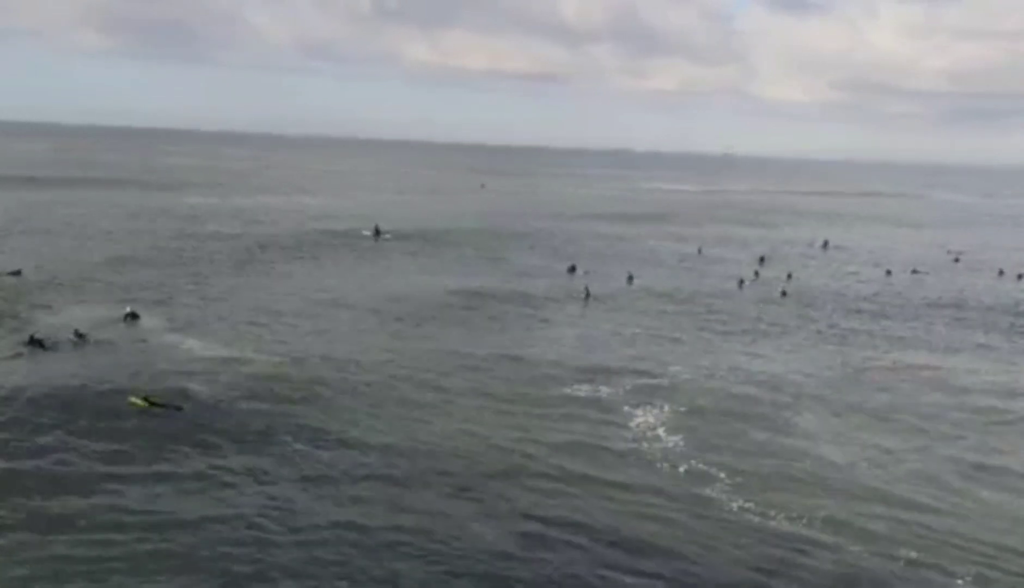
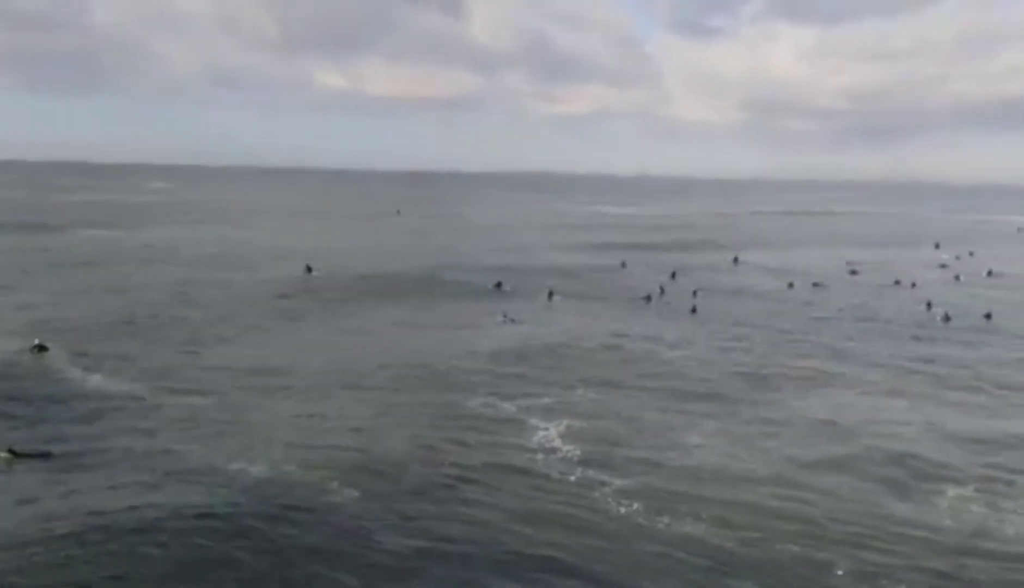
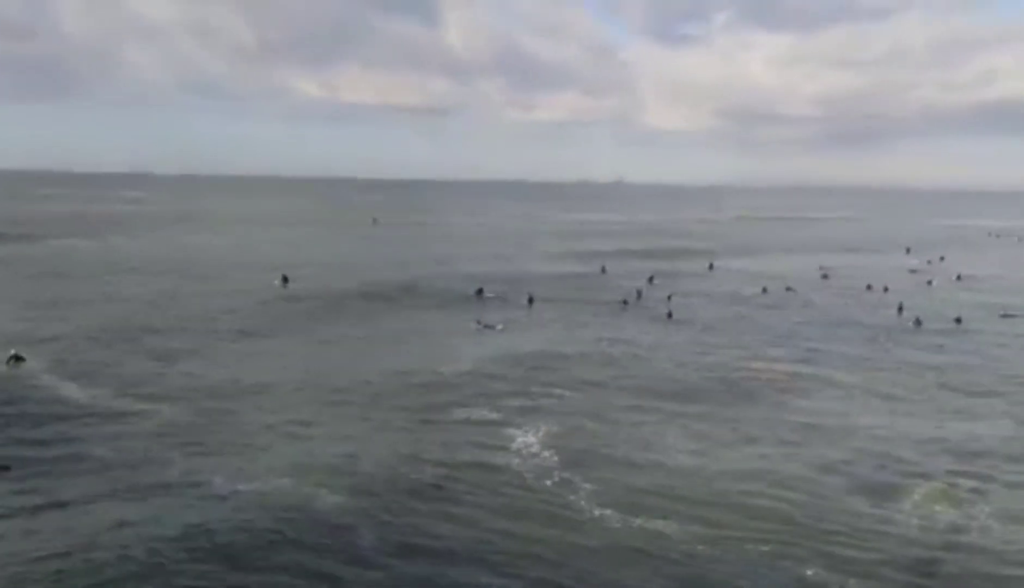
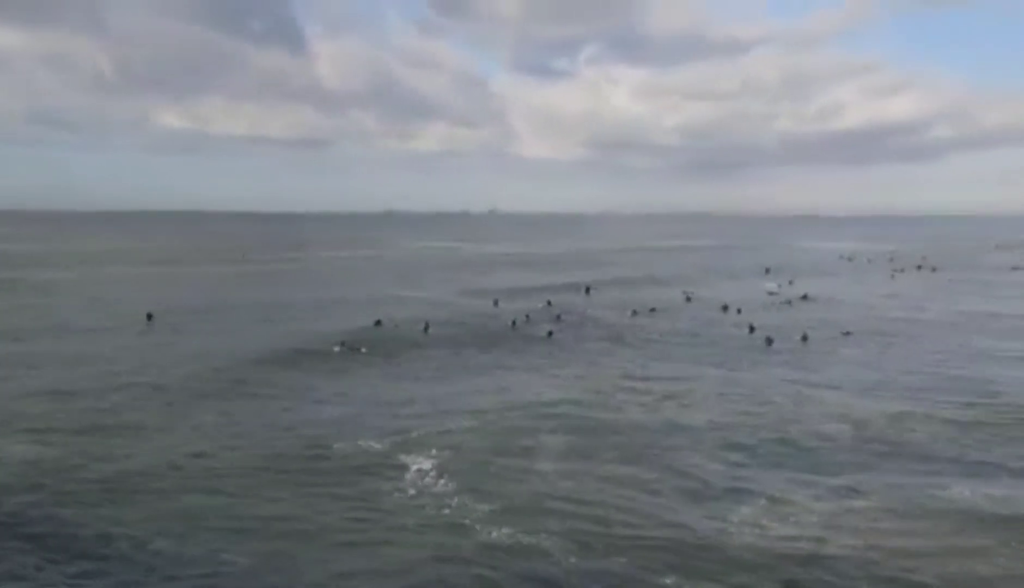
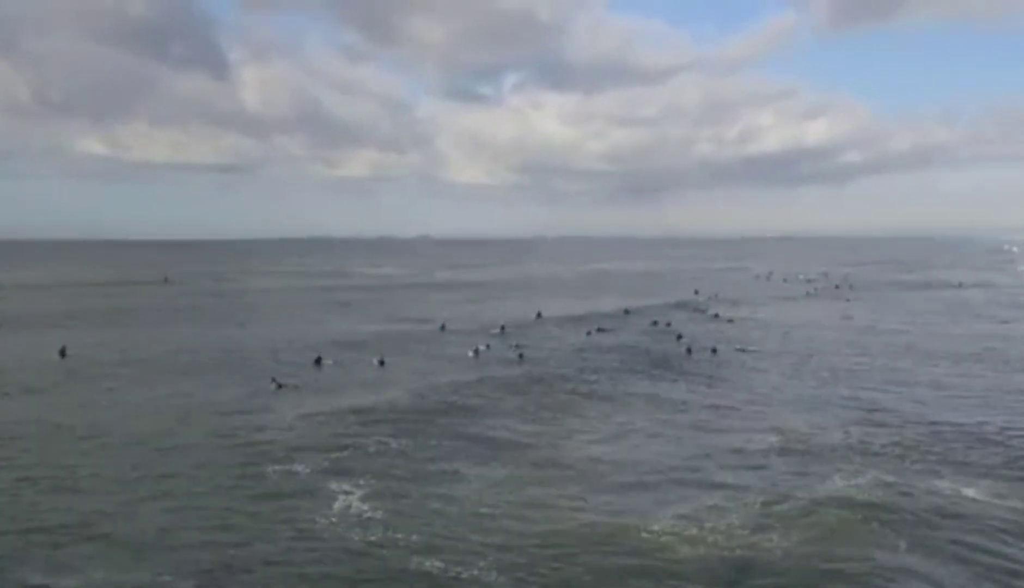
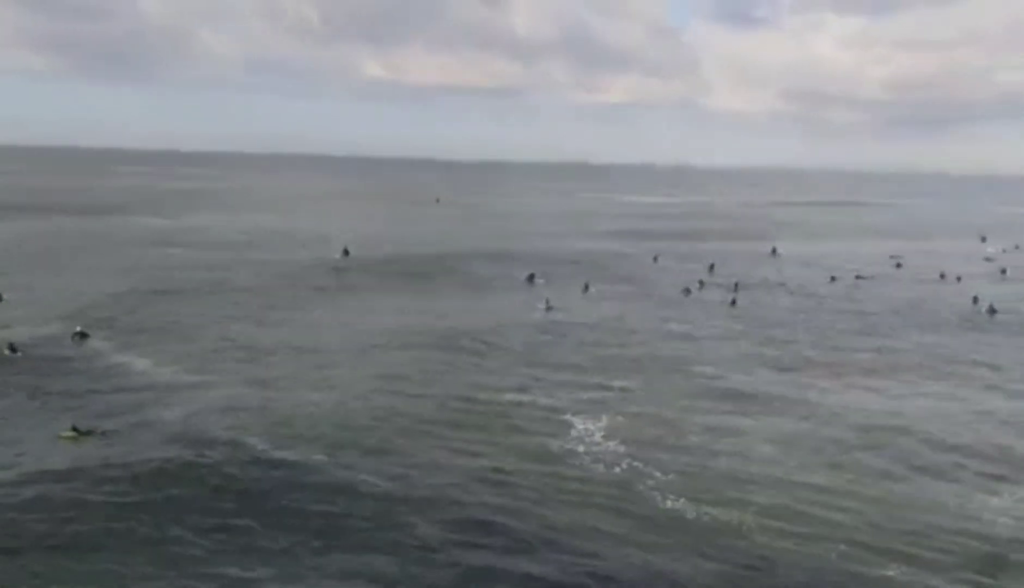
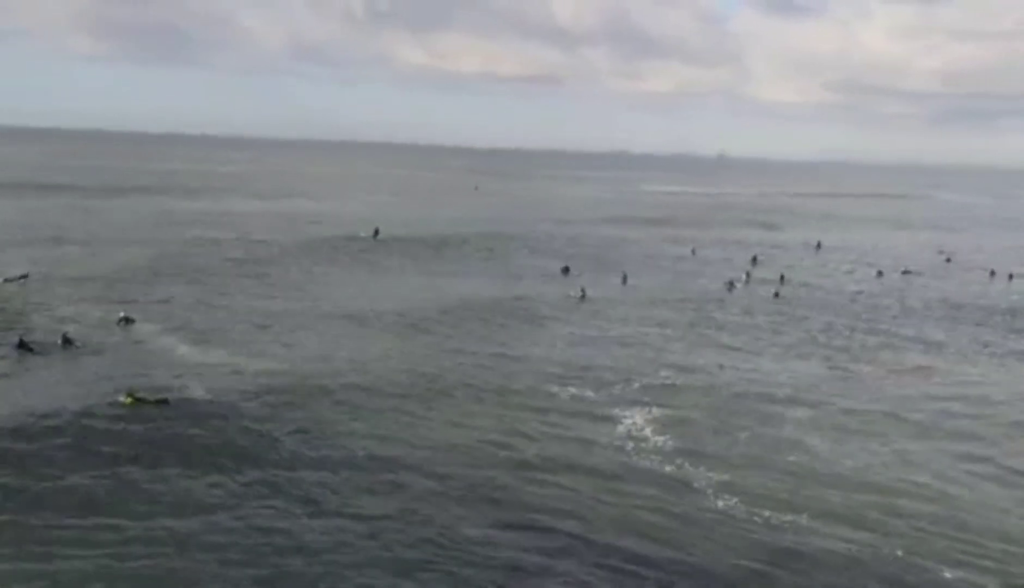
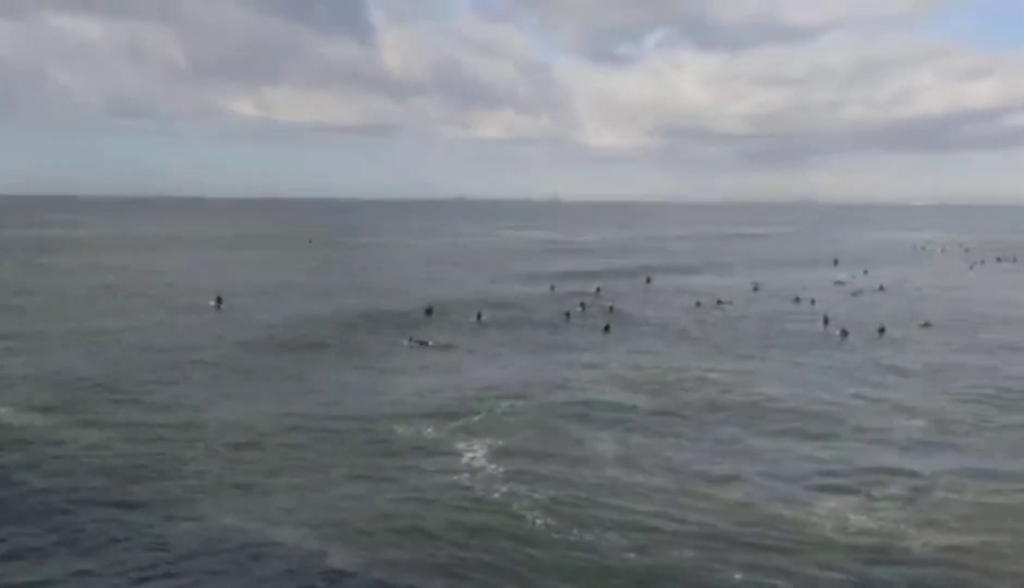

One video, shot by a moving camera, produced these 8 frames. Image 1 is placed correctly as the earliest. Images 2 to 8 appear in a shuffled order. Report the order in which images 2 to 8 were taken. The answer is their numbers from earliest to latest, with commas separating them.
7, 6, 2, 3, 8, 4, 5
